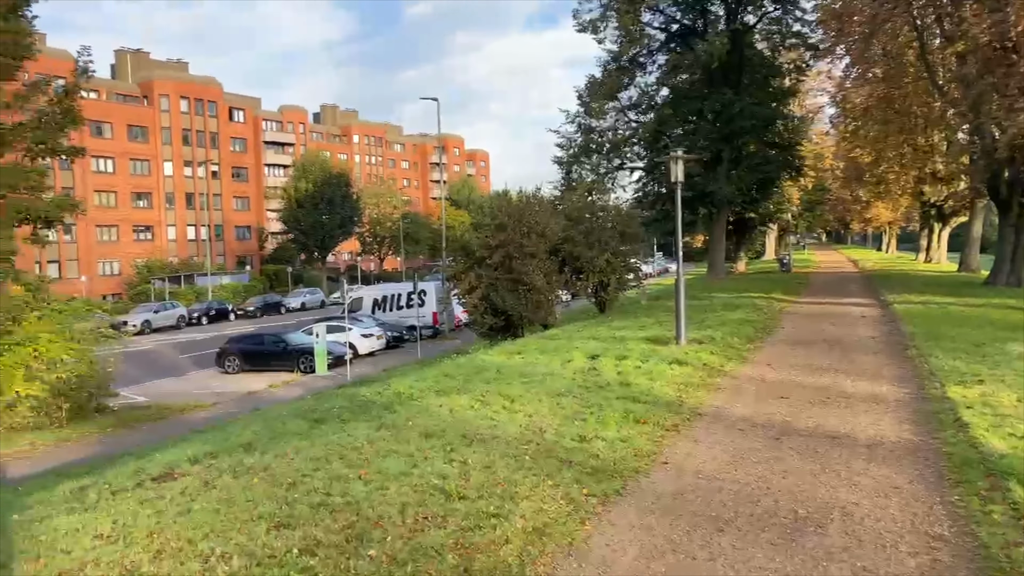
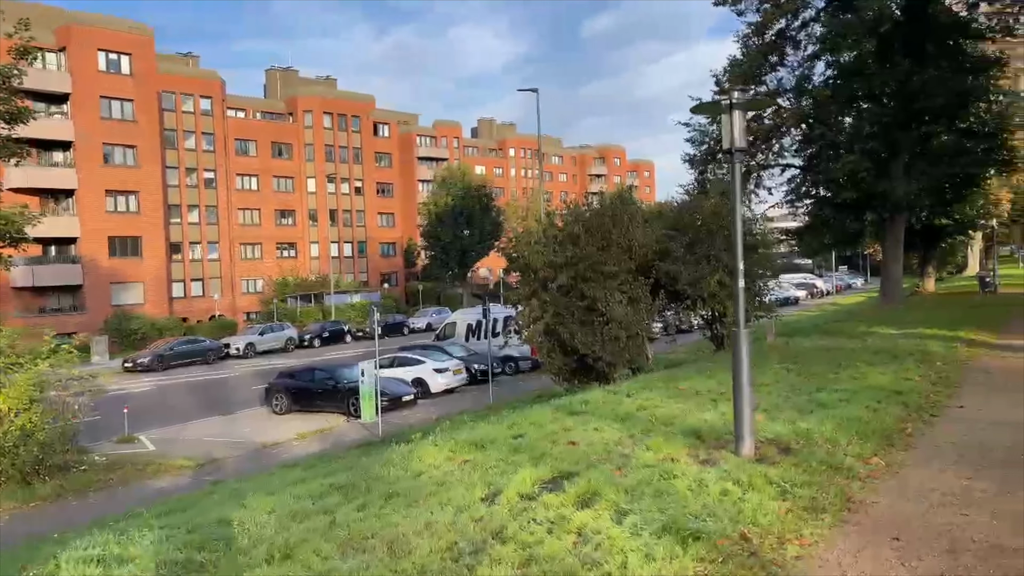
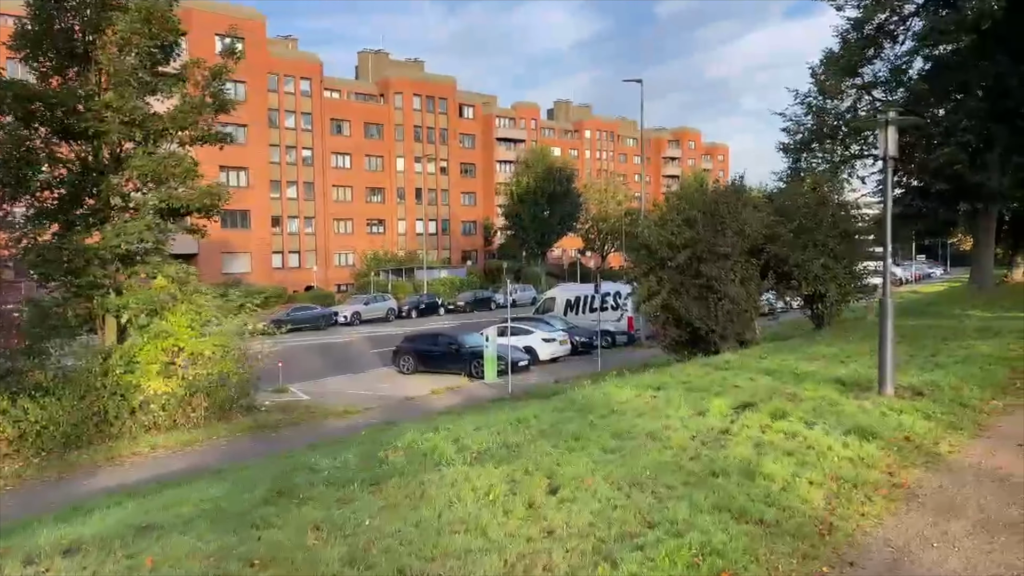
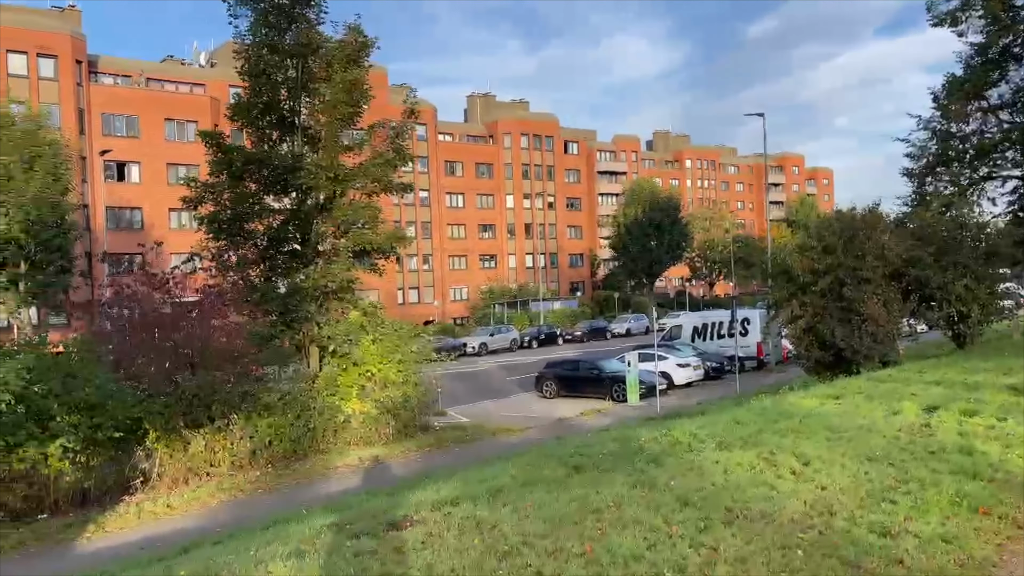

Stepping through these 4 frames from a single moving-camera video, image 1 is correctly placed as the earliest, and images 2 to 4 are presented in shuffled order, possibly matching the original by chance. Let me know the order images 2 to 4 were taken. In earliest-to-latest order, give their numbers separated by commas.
4, 3, 2
